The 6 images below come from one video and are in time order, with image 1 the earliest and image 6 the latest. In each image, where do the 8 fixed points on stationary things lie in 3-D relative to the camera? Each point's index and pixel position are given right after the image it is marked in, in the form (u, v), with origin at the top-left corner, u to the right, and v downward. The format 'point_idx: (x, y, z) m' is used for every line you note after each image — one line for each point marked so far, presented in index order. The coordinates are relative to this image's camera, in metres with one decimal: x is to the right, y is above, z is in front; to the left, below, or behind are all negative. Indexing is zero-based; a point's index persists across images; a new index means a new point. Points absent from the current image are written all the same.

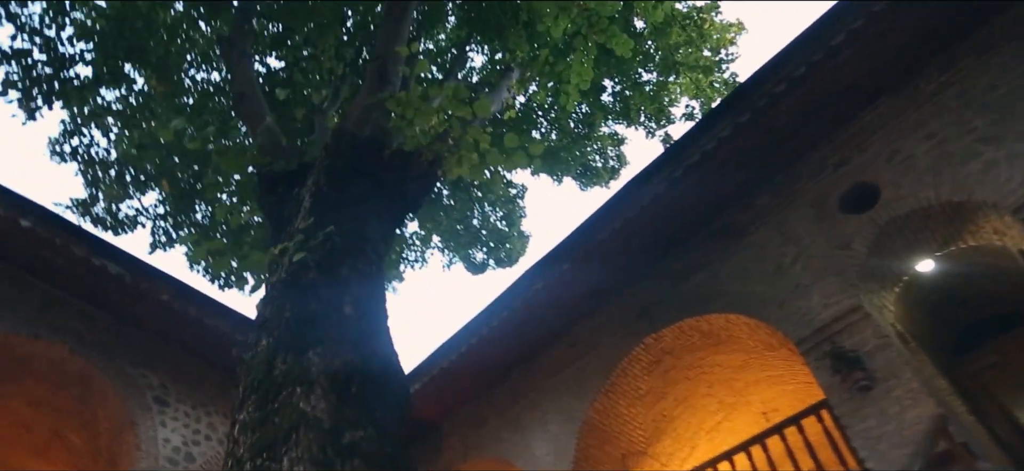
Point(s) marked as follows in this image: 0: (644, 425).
0: (+1.7, -2.3, +7.1) m
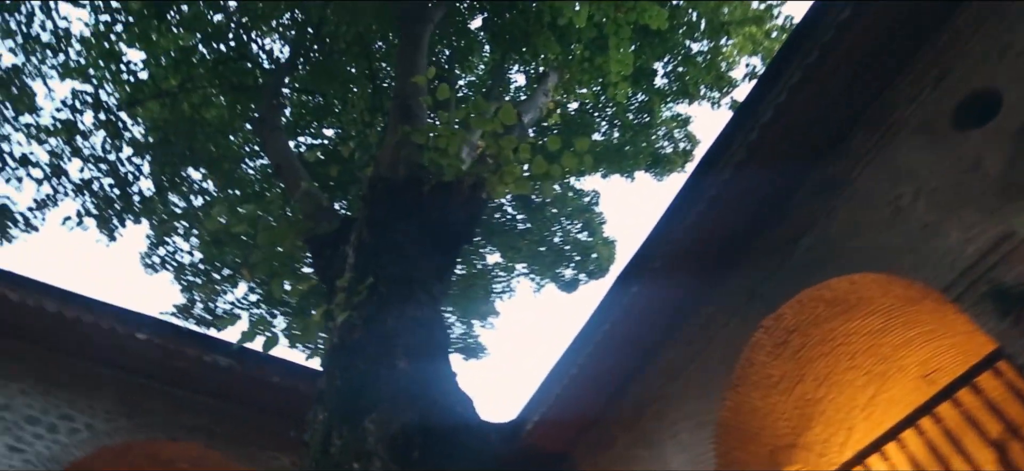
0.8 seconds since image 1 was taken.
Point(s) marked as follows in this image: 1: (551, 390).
0: (+3.0, -2.0, +6.4) m
1: (+0.4, -1.8, +6.4) m
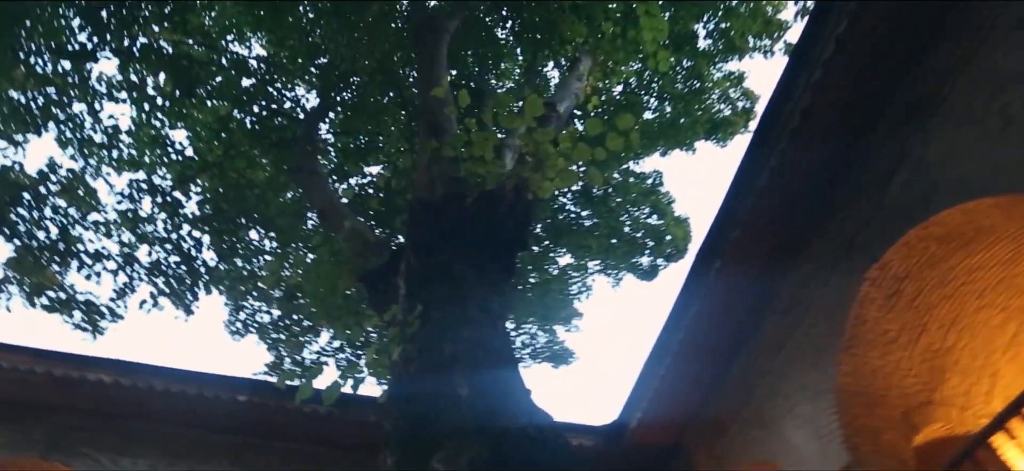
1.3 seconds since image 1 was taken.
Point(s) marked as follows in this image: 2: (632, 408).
0: (+4.0, -1.3, +5.7) m
1: (+1.4, -1.6, +6.0) m
2: (+1.3, -1.9, +6.2) m
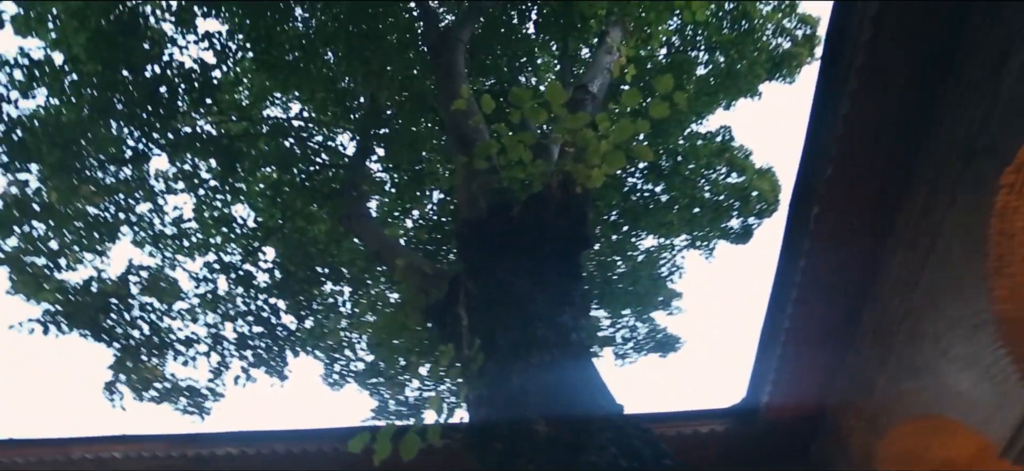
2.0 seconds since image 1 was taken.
0: (+4.8, -0.4, +4.8) m
1: (+2.4, -1.2, +5.5) m
2: (+2.4, -1.5, +5.7) m
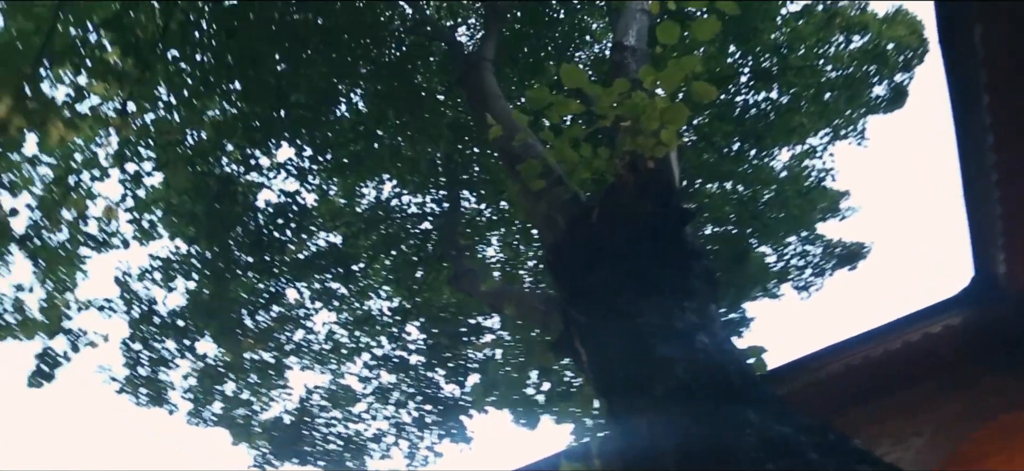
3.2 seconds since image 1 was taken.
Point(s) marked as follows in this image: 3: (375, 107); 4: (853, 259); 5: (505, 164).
0: (+5.3, +1.6, +3.2) m
1: (+3.6, 0.0, +4.5) m
2: (+3.8, -0.2, +4.7) m
3: (-1.2, +1.2, +5.3) m
4: (+4.3, -0.2, +7.3) m
5: (+0.2, +0.7, +4.6) m
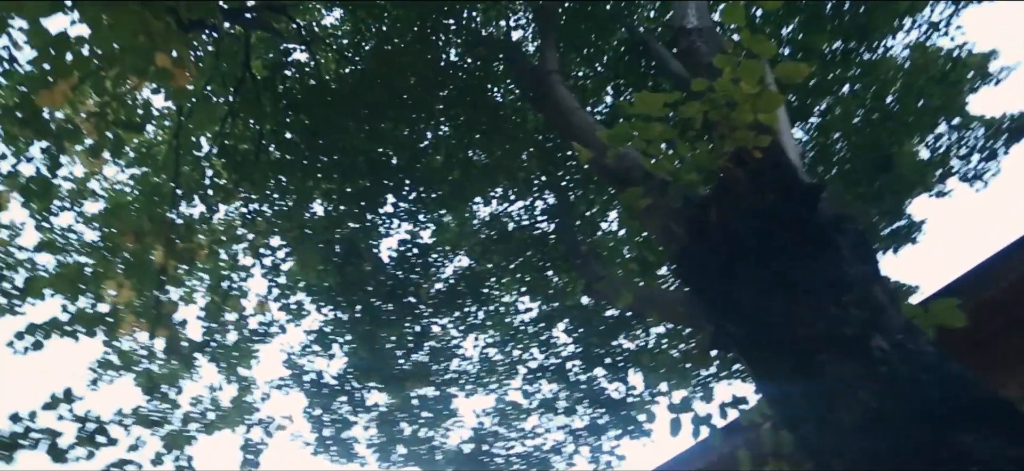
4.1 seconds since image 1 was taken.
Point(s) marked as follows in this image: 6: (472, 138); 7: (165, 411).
0: (+5.1, +3.2, +2.2) m
1: (+4.3, +1.2, +3.7) m
2: (+4.5, +1.1, +3.8) m
3: (-0.5, +1.0, +5.4) m
4: (+5.5, +1.3, +6.2) m
5: (+0.8, +0.9, +4.4) m
6: (-0.4, +0.9, +5.4) m
7: (-3.6, -1.8, +5.9) m
